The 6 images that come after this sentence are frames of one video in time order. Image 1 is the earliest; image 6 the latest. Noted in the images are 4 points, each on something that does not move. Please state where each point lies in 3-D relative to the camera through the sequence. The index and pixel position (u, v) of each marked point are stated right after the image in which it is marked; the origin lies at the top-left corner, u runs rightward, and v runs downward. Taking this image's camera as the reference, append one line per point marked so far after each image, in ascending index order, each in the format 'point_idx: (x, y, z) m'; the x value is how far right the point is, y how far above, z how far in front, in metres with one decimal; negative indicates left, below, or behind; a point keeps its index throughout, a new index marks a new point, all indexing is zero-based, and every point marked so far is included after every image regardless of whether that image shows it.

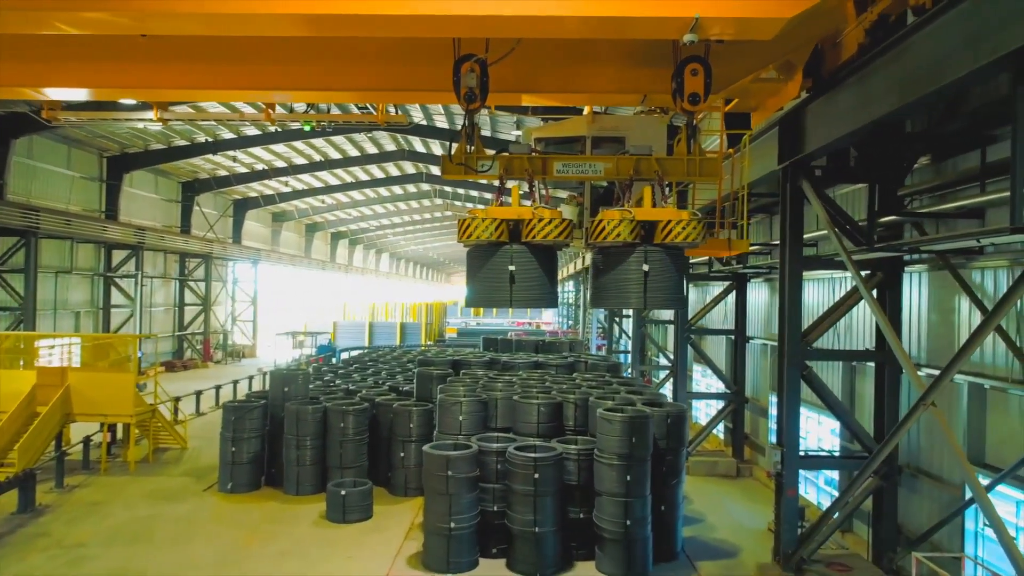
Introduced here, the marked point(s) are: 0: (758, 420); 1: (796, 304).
0: (+3.5, -1.9, +10.2) m
1: (+2.4, -0.1, +6.1) m
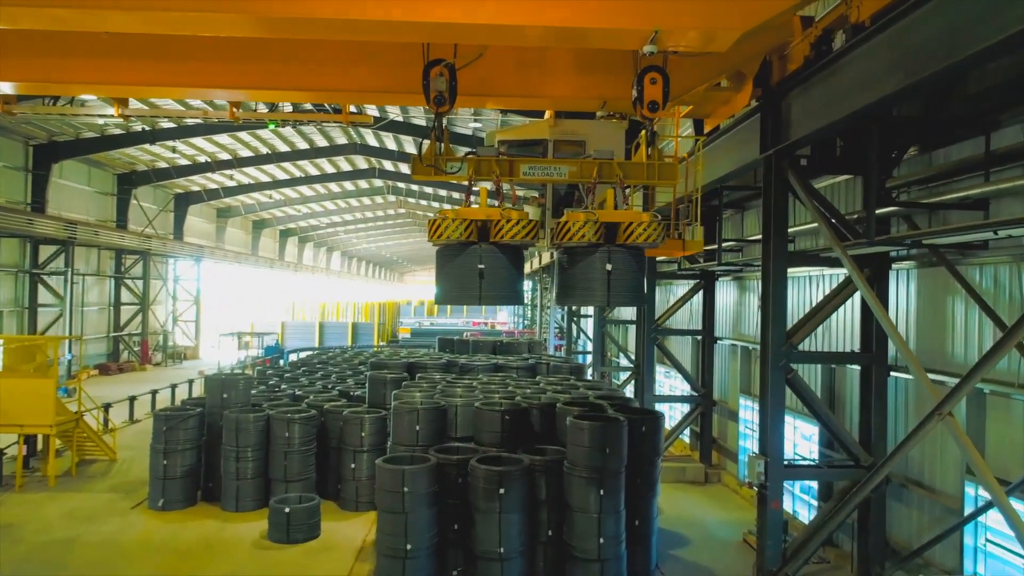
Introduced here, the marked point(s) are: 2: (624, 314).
0: (+2.9, -1.9, +9.9) m
1: (+2.1, -0.1, +5.7) m
2: (+2.5, -0.6, +15.8) m
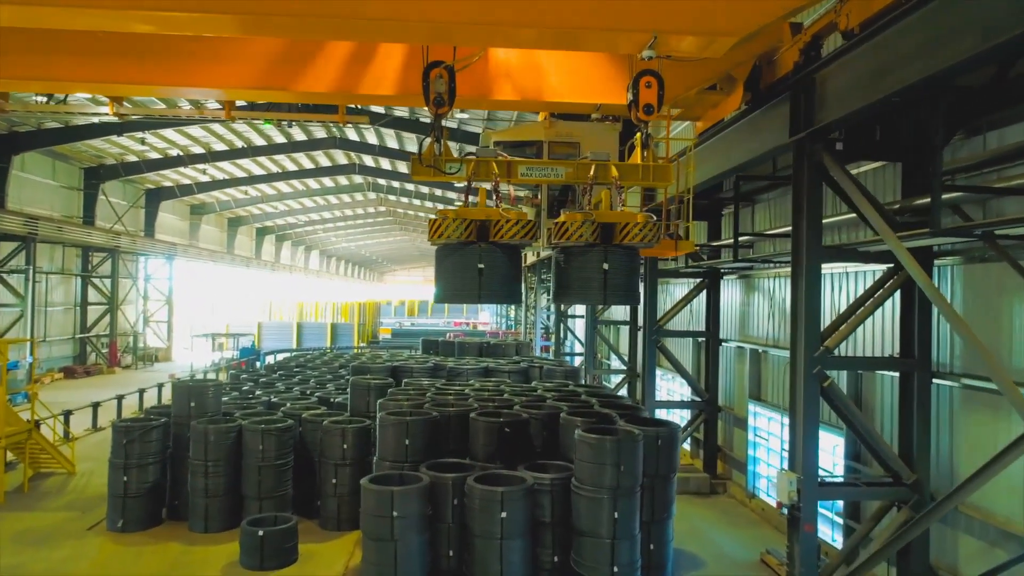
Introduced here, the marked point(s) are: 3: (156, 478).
0: (+2.8, -1.8, +9.3) m
1: (+2.1, -0.1, +5.1) m
2: (+2.2, -0.6, +15.2) m
3: (-3.7, -2.0, +7.6) m
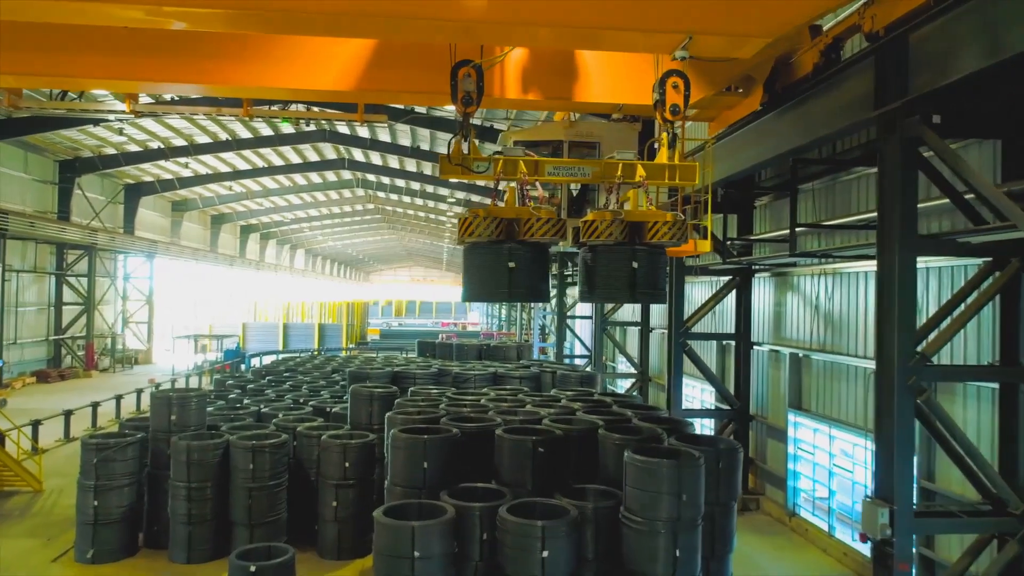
0: (+3.0, -1.8, +8.6) m
1: (+2.4, -0.1, +4.4) m
2: (+2.2, -0.5, +14.4) m
3: (-3.5, -2.0, +6.7) m
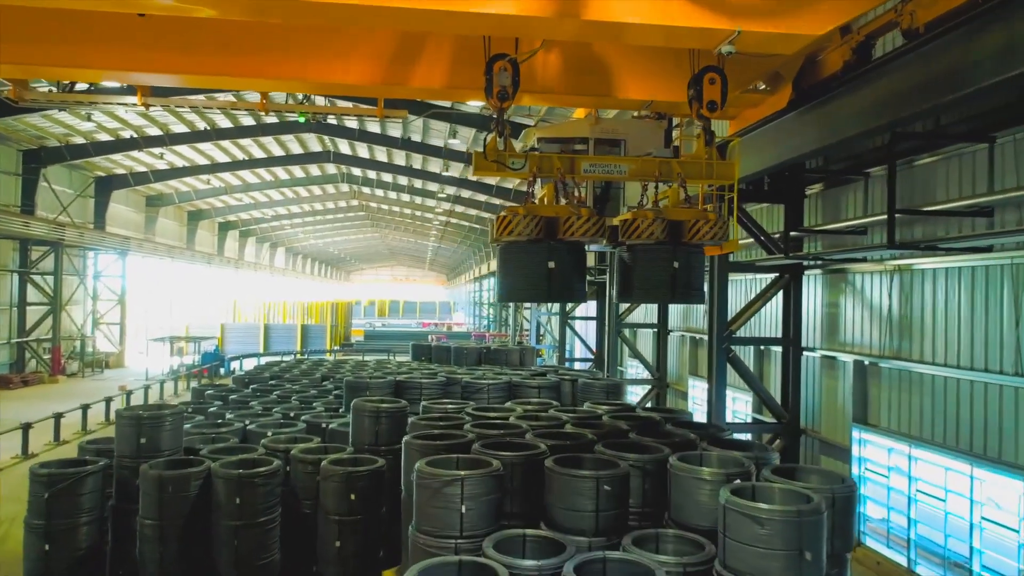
0: (+3.2, -1.8, +7.7) m
1: (+2.7, -0.1, +3.4) m
2: (+2.3, -0.5, +13.5) m
3: (-3.3, -2.0, +5.6) m
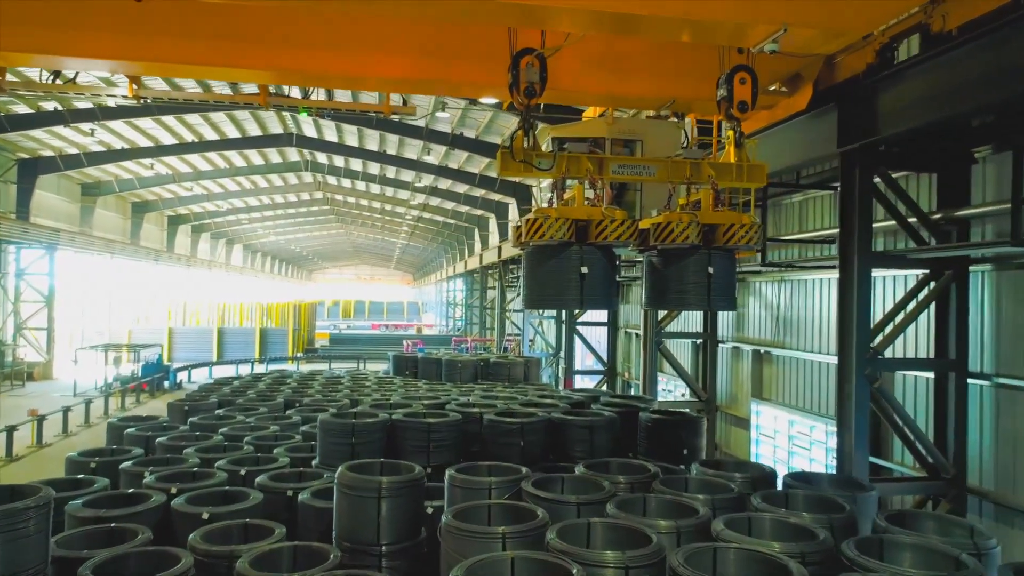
0: (+3.6, -1.8, +5.5) m
1: (+3.4, -0.1, +1.2) m
2: (+2.4, -0.5, +11.2) m
3: (-2.8, -2.0, +3.0) m
